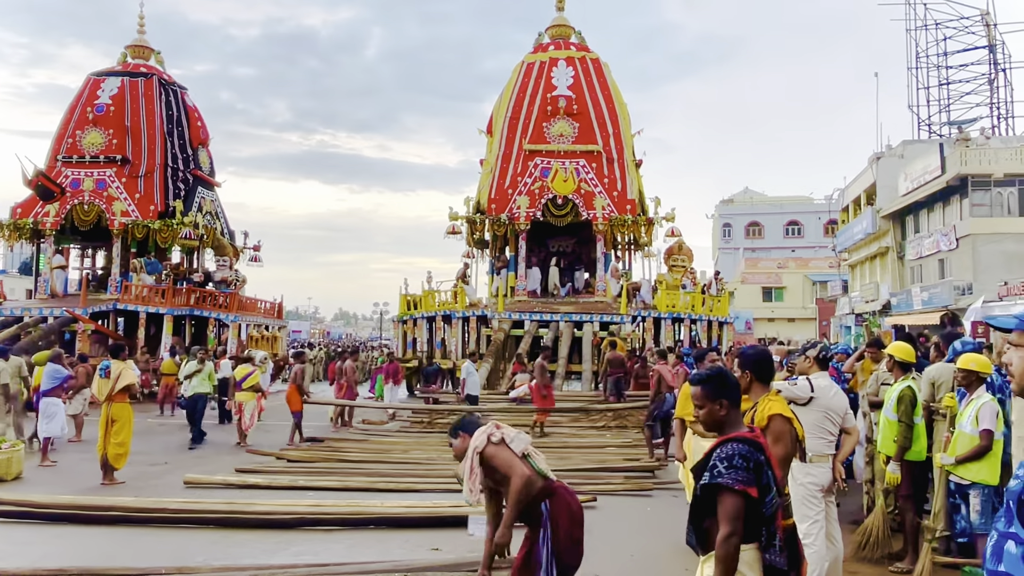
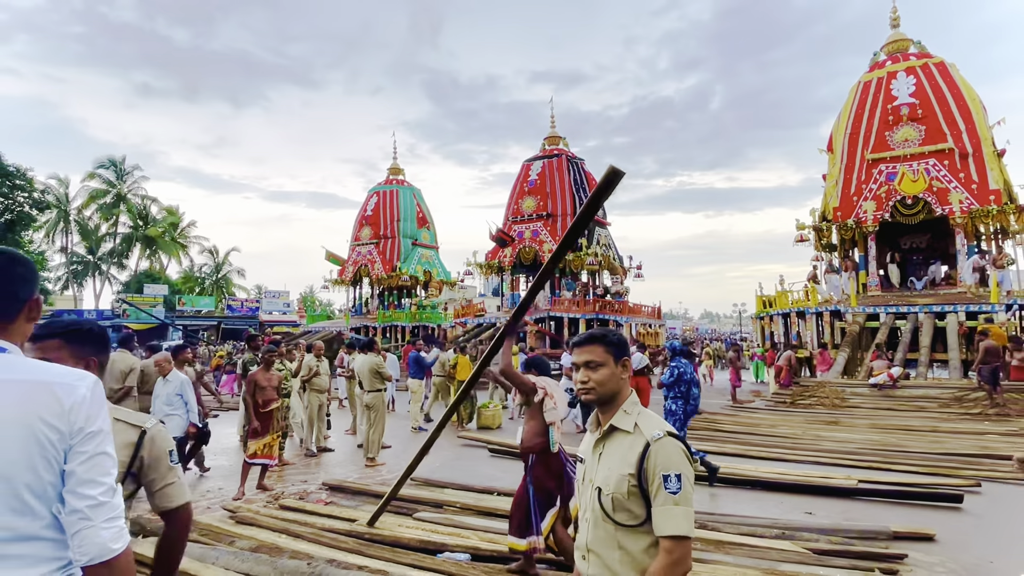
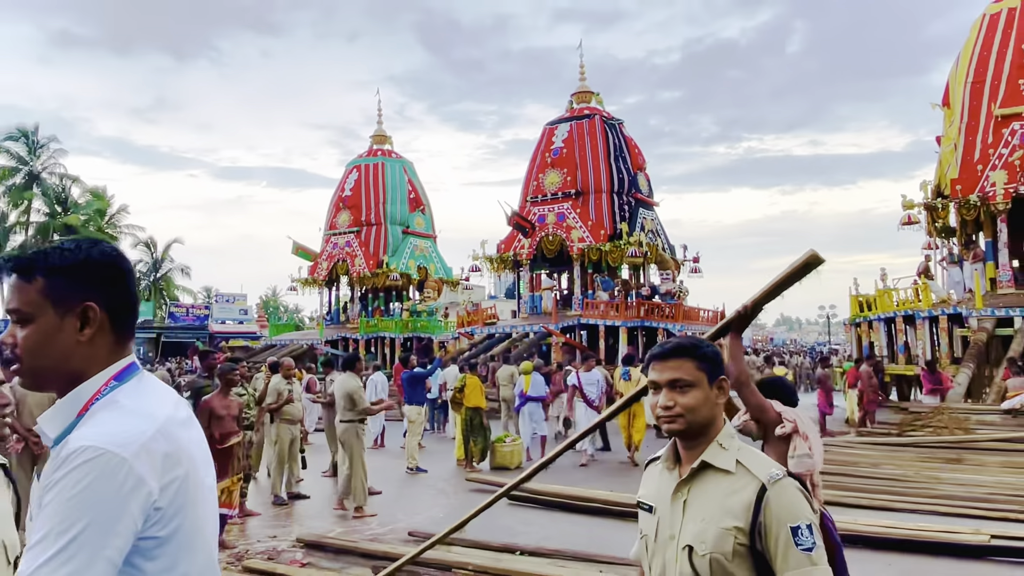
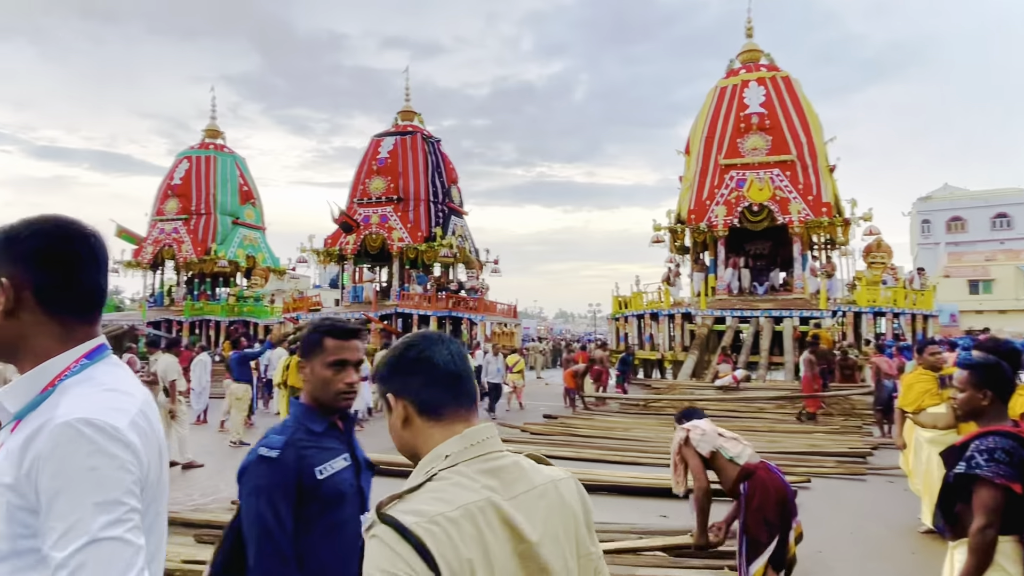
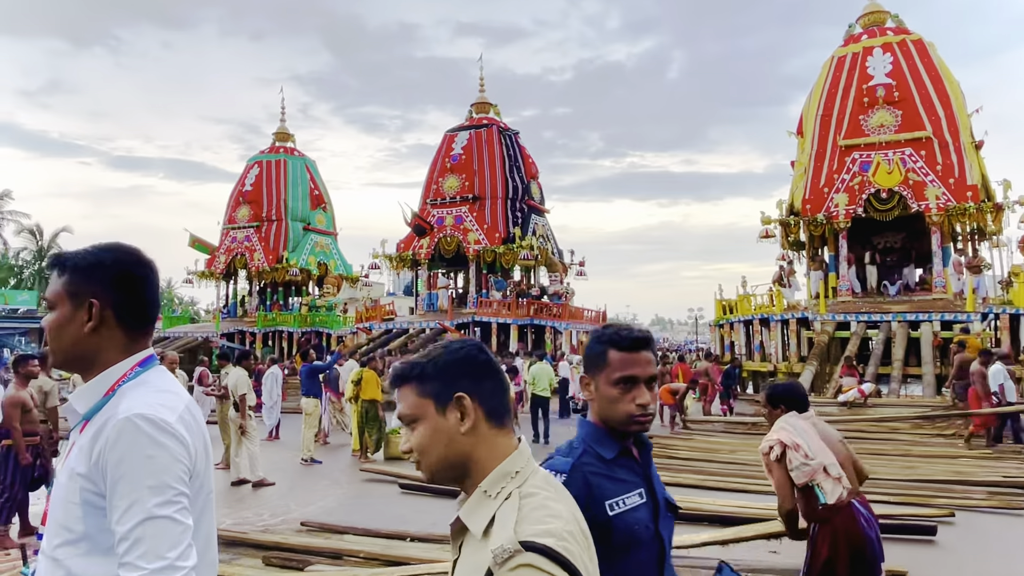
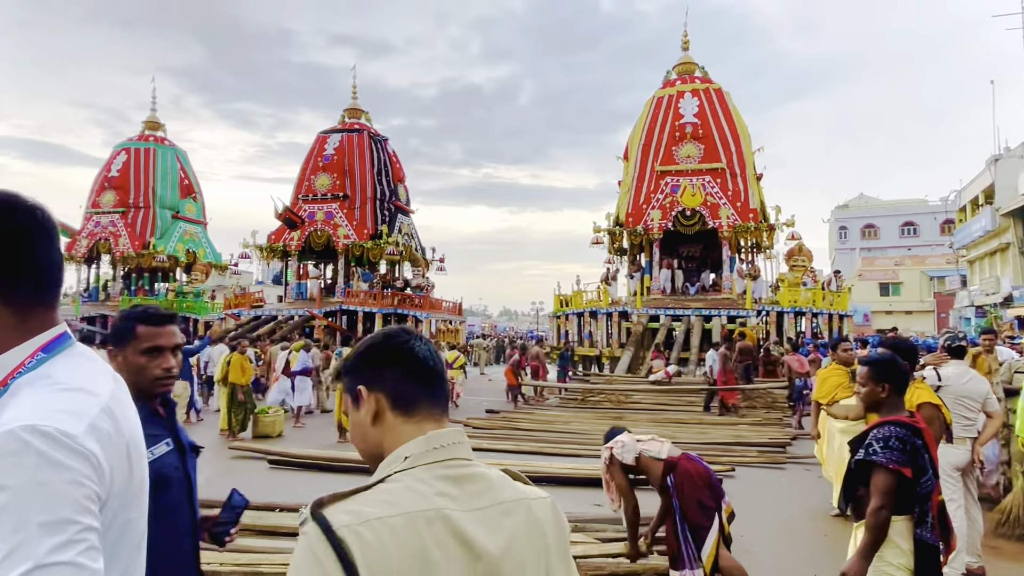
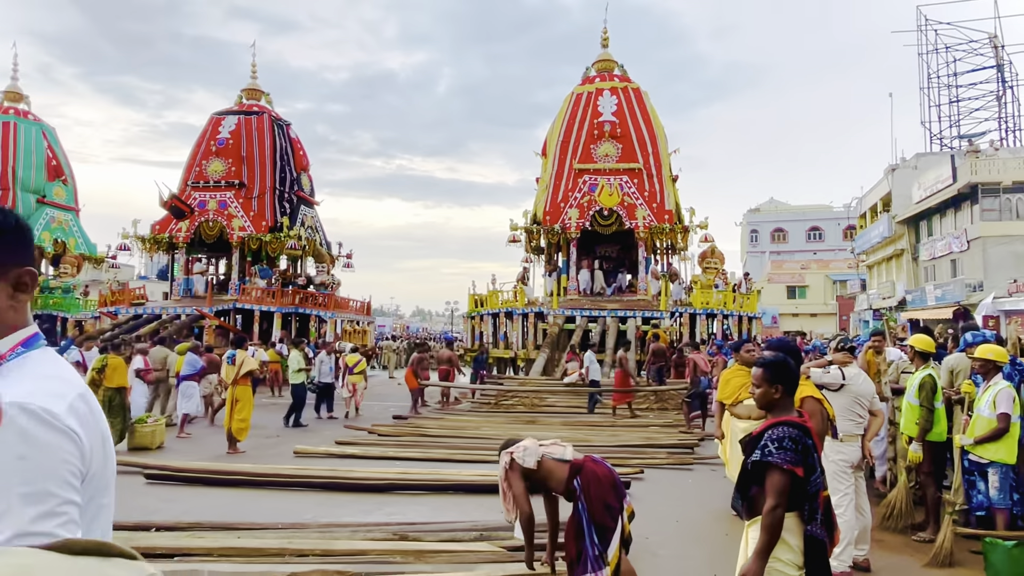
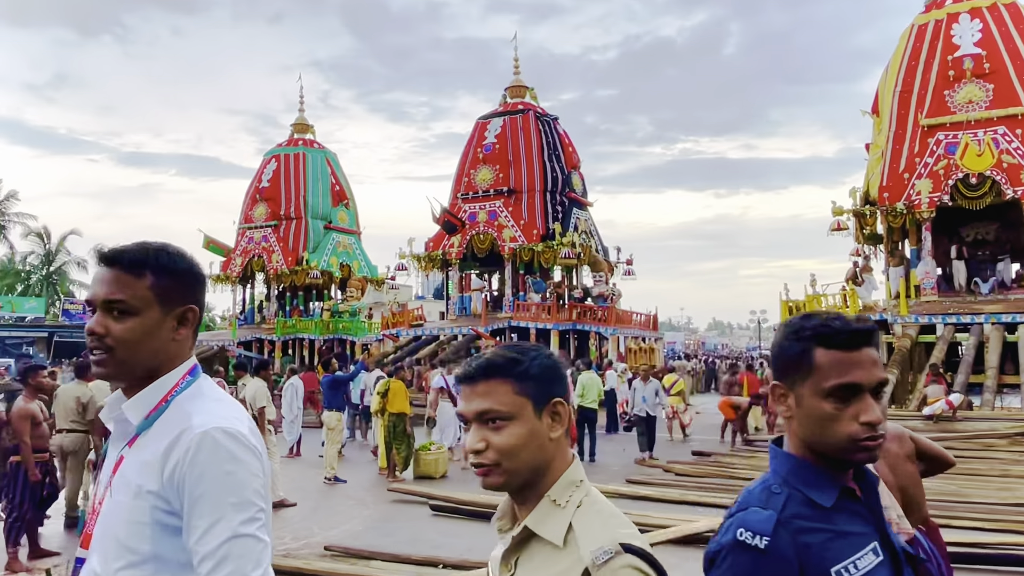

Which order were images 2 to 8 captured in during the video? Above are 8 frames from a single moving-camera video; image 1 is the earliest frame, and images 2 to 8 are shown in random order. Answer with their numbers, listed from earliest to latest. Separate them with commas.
7, 6, 4, 5, 8, 3, 2
